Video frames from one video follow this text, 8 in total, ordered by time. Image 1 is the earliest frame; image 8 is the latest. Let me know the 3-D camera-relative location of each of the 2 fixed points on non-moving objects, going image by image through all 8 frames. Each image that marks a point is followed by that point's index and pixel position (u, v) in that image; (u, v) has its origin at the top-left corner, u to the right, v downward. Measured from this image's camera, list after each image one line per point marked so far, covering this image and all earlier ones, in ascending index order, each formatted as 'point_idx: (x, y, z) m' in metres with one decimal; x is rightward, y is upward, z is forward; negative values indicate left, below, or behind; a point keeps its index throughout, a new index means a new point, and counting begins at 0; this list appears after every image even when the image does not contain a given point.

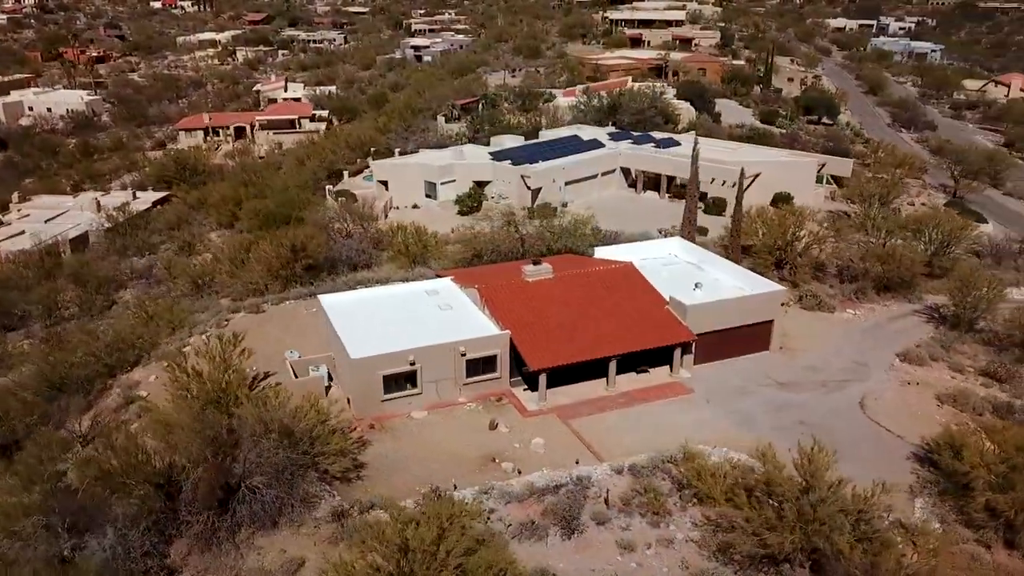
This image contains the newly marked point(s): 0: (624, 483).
0: (+2.8, -4.8, +19.8) m
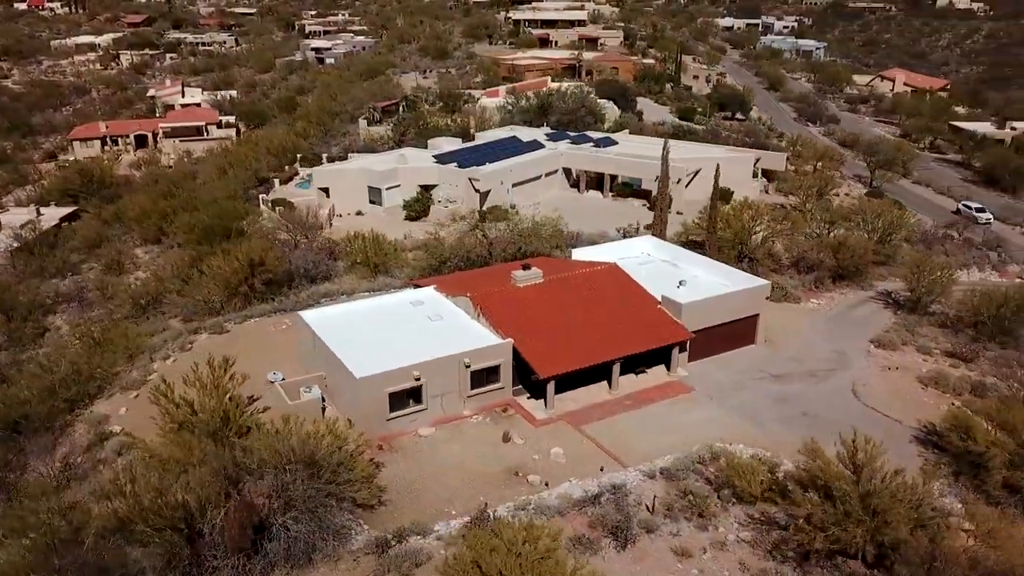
0: (+3.6, -4.9, +19.6) m
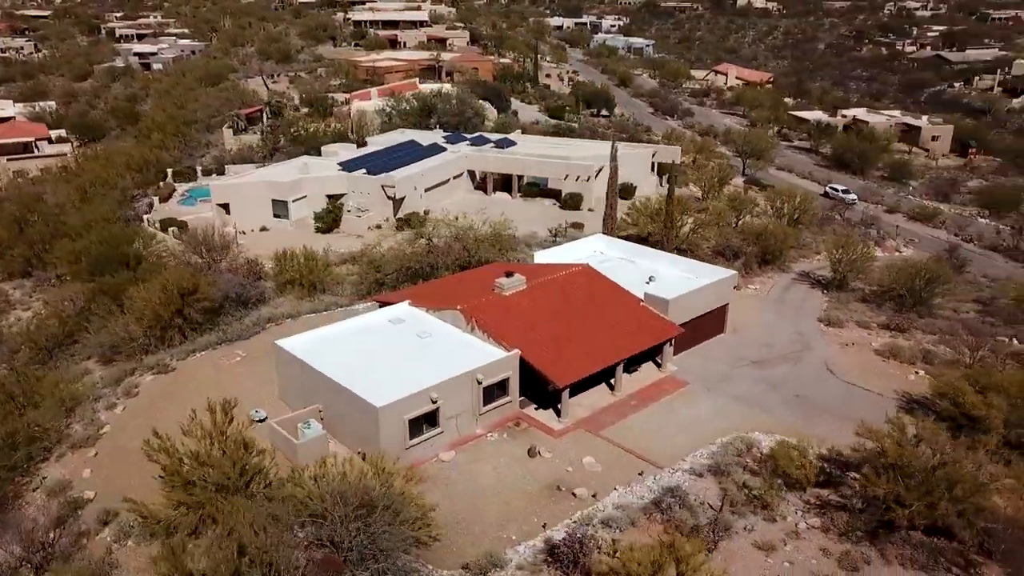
0: (+4.9, -4.8, +19.7) m
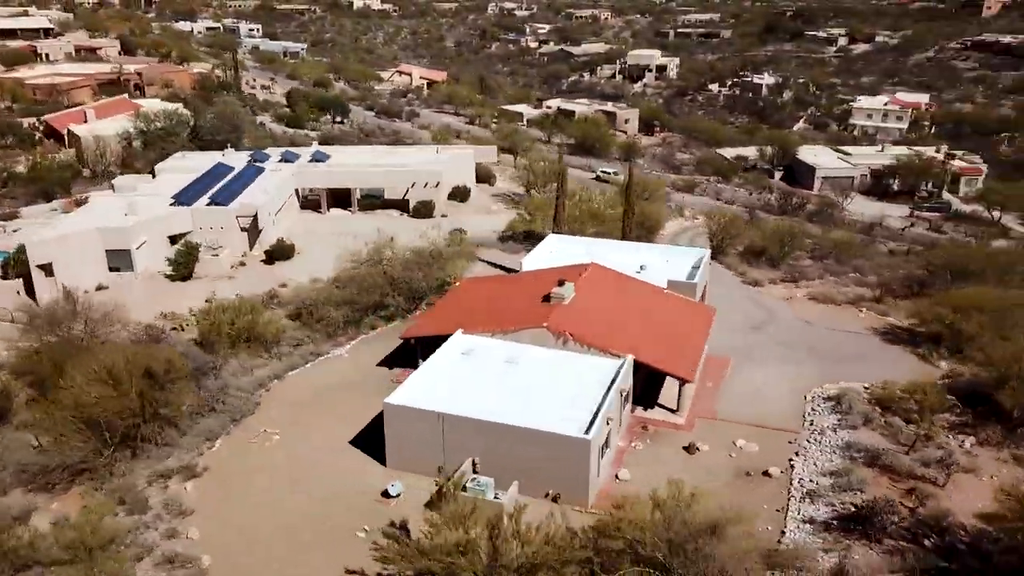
0: (+9.8, -4.0, +22.0) m
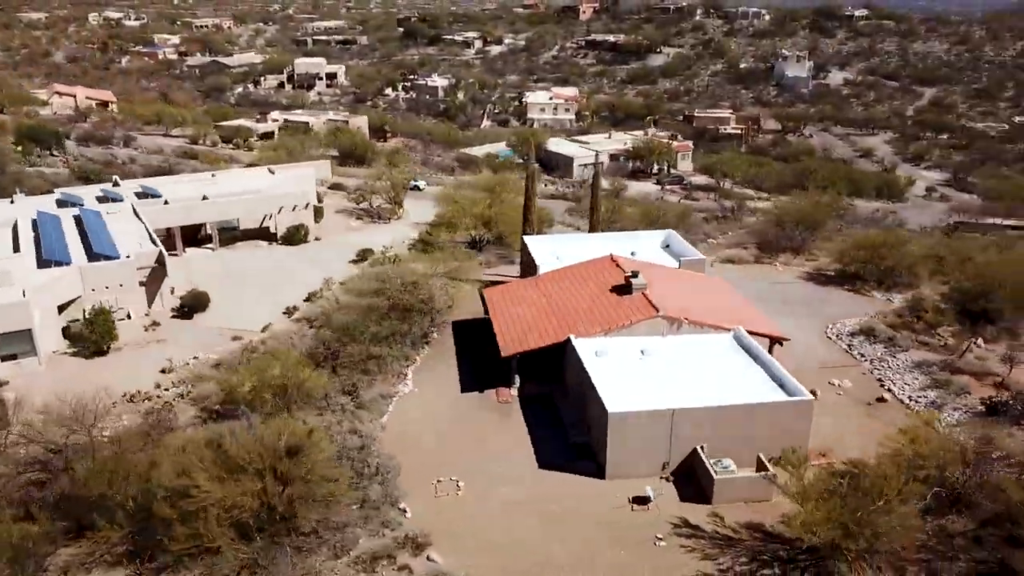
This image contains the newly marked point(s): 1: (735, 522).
0: (+13.6, -2.2, +27.1) m
1: (+5.4, -5.6, +19.2) m
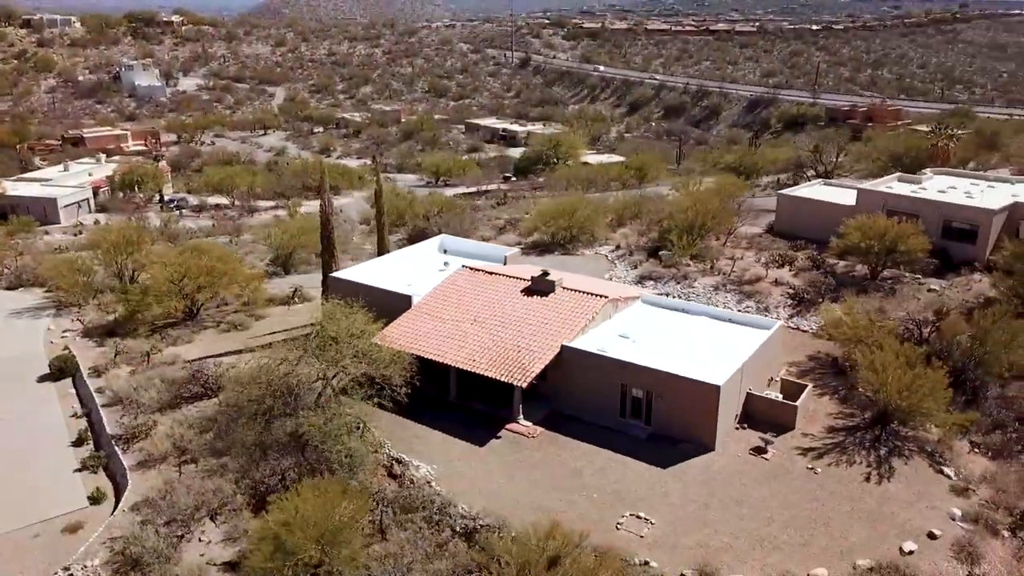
0: (+8.0, +0.3, +34.2) m
1: (+8.9, -4.2, +23.1) m
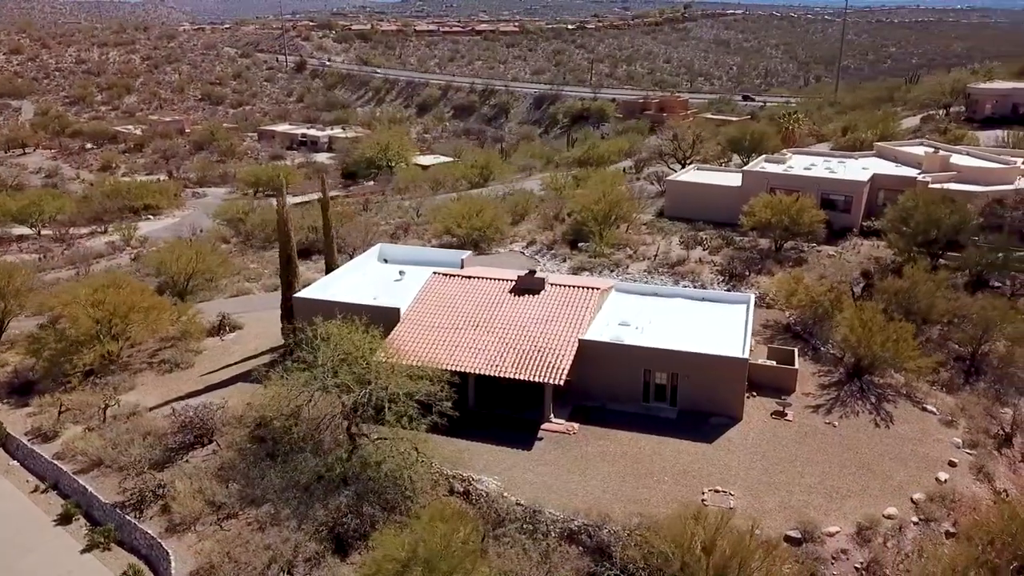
0: (+5.3, +0.9, +35.7) m
1: (+9.6, -3.3, +25.4) m
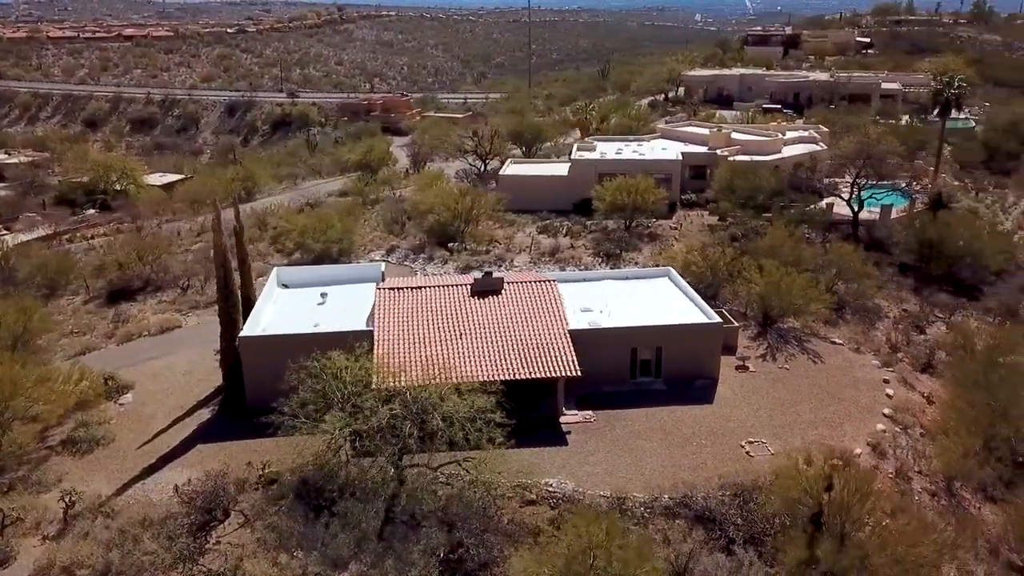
0: (+0.1, +1.3, +36.5) m
1: (+8.5, -2.0, +28.7) m
